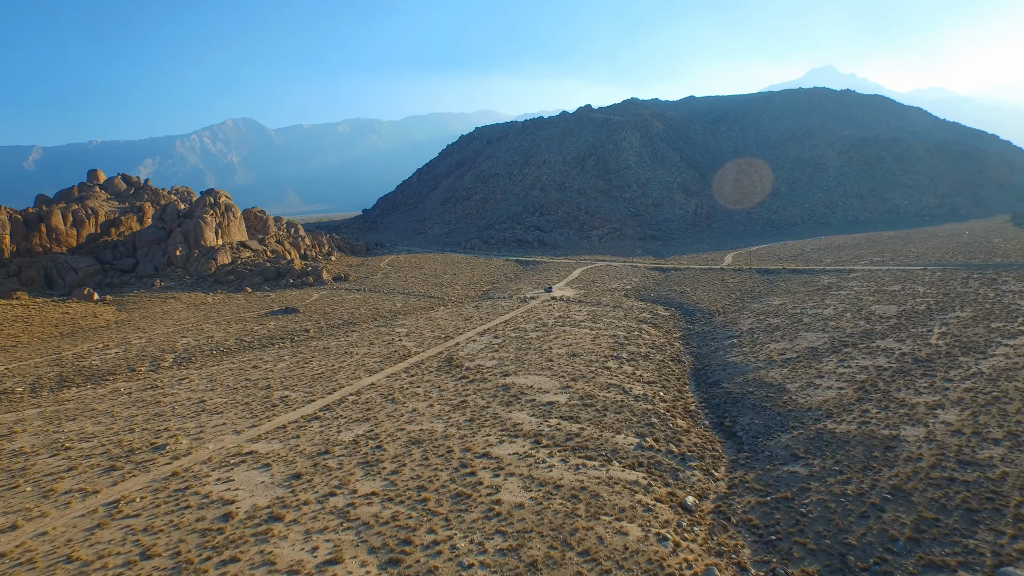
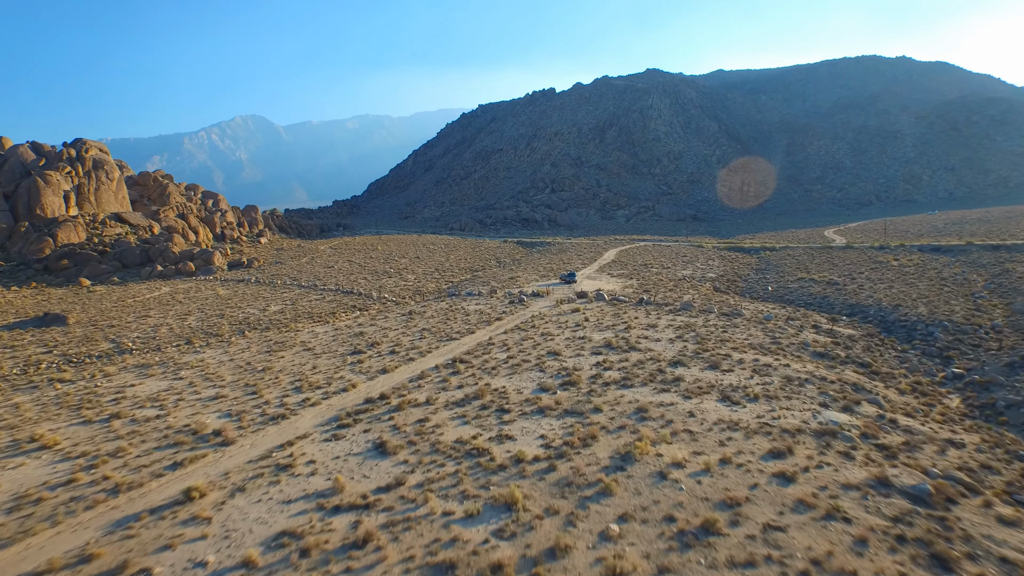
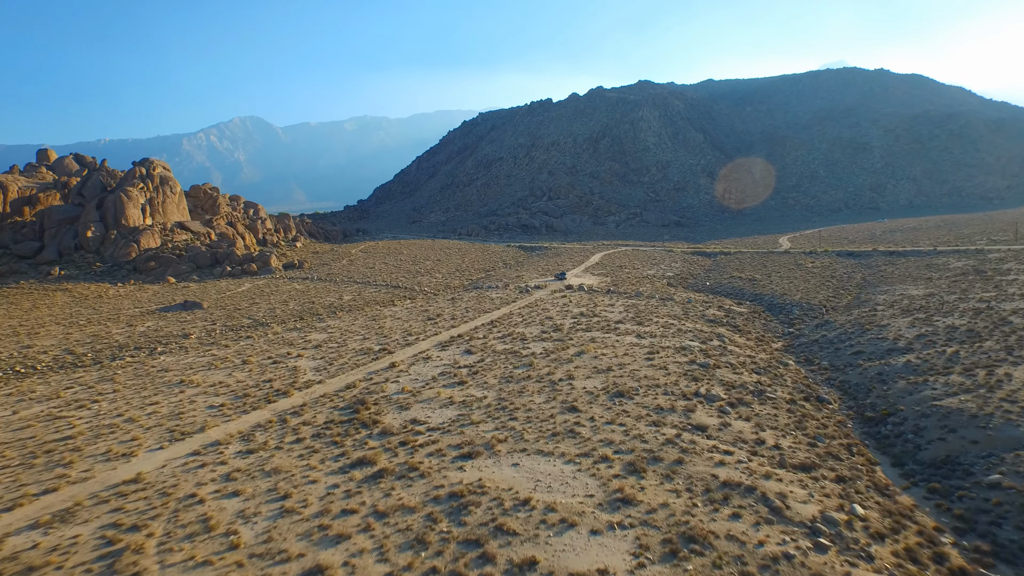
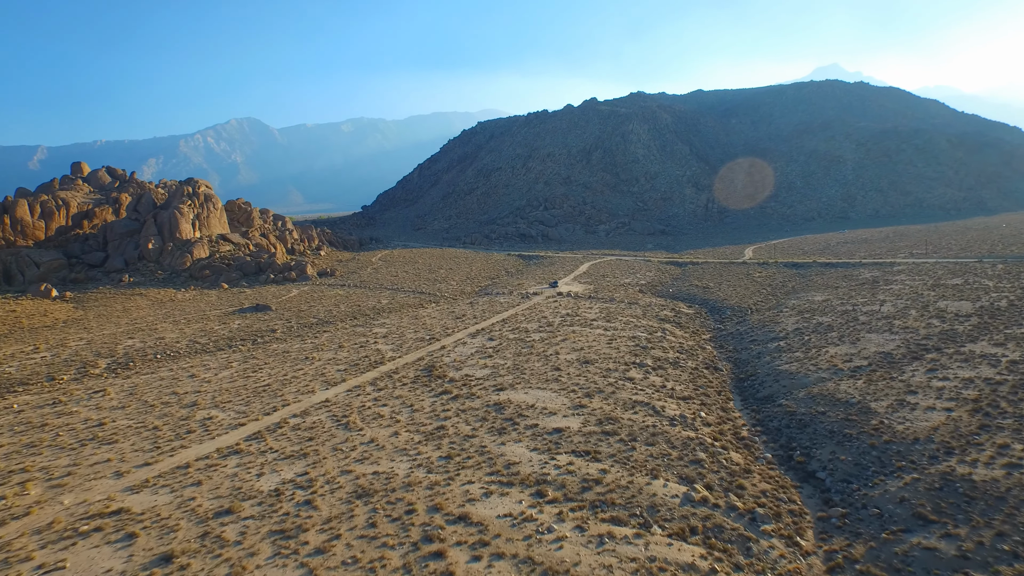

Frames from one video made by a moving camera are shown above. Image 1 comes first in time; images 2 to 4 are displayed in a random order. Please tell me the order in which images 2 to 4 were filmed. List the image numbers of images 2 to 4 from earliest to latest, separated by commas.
4, 3, 2
